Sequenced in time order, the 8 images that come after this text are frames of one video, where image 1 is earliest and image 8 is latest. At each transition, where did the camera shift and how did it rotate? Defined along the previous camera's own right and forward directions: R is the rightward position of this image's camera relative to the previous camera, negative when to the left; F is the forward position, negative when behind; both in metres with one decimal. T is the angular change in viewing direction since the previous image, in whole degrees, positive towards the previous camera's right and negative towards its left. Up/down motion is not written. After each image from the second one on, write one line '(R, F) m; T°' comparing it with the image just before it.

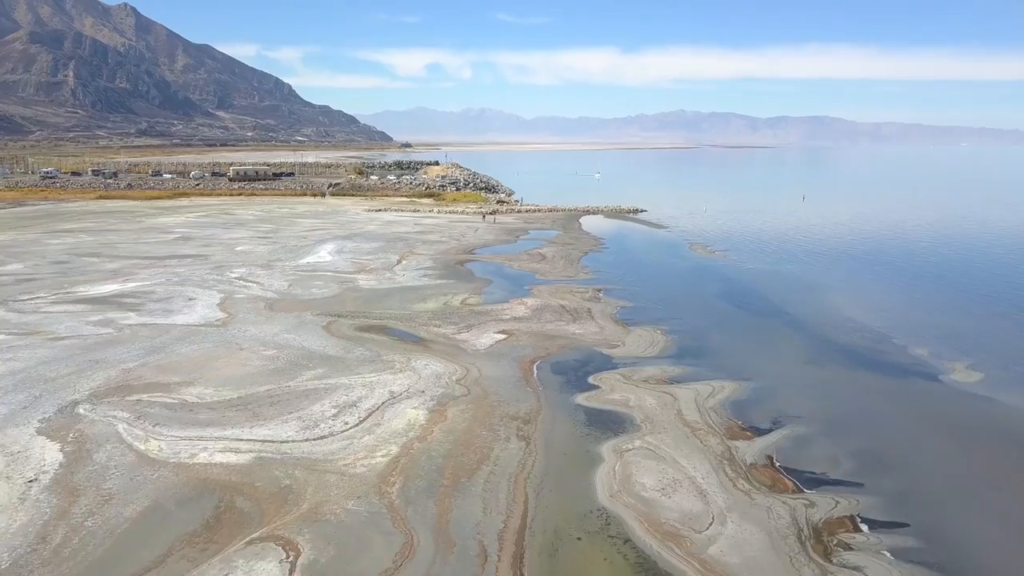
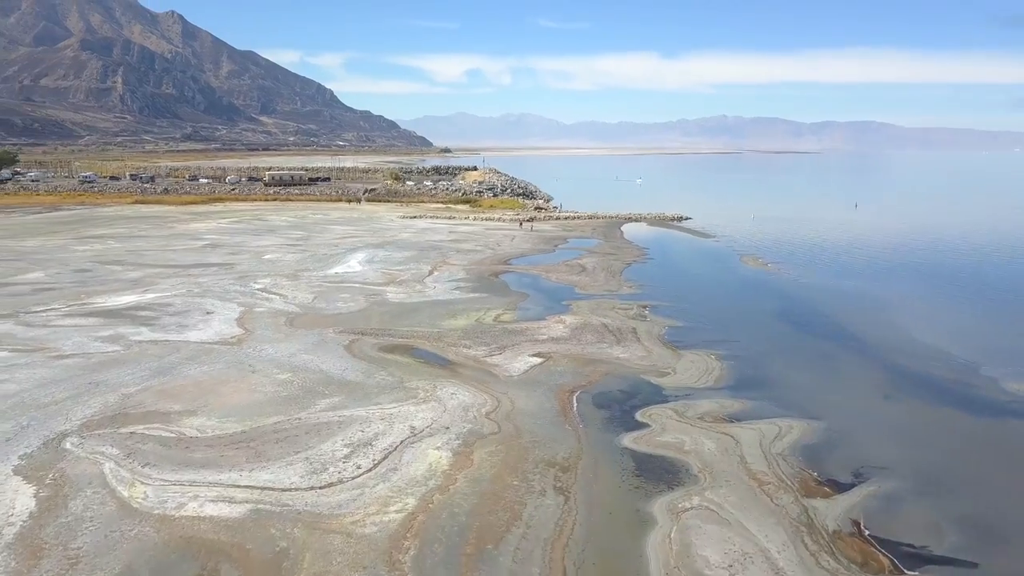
(0.0, +1.9) m; -3°
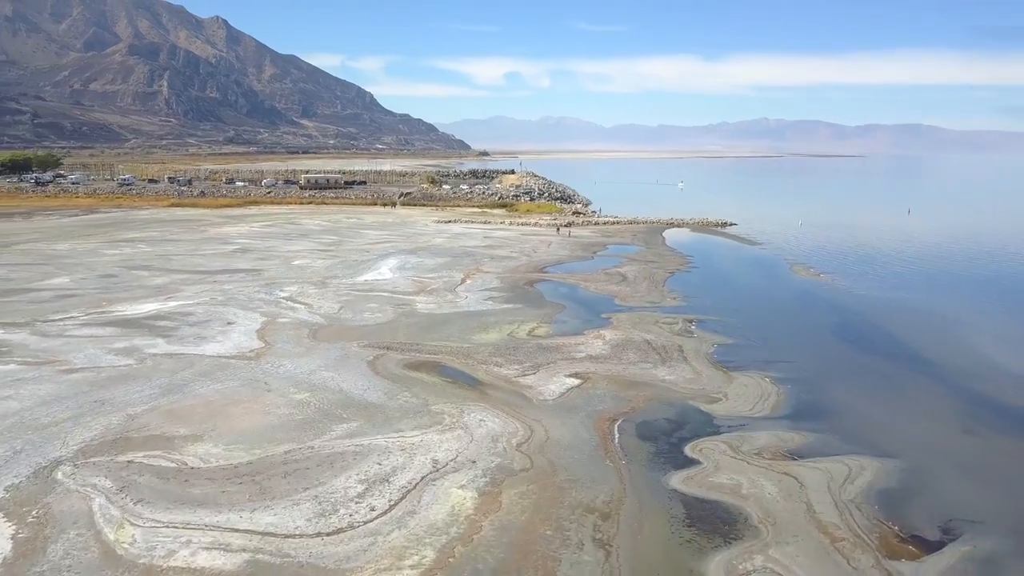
(0.0, +1.5) m; -3°
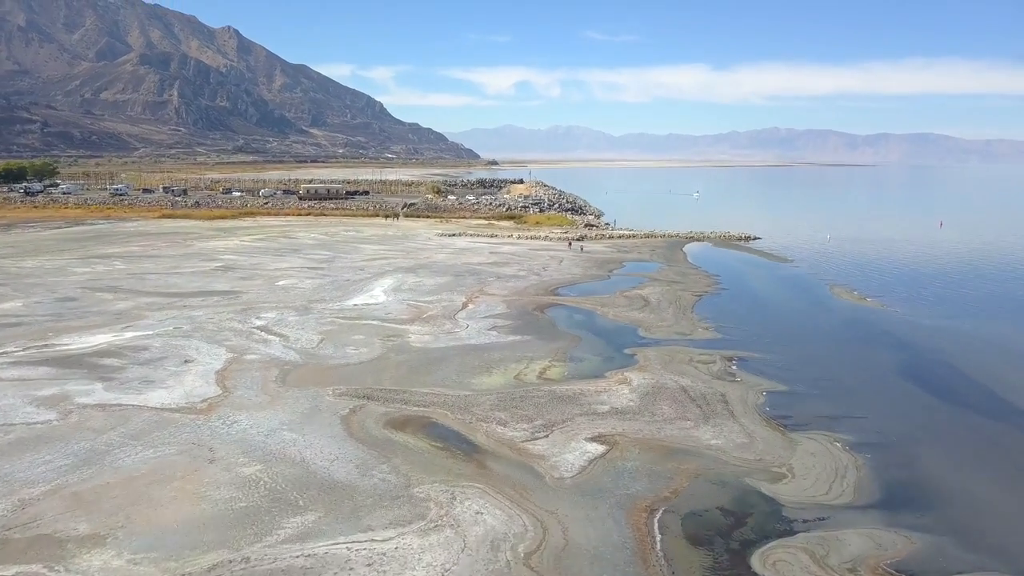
(0.0, +3.6) m; -1°
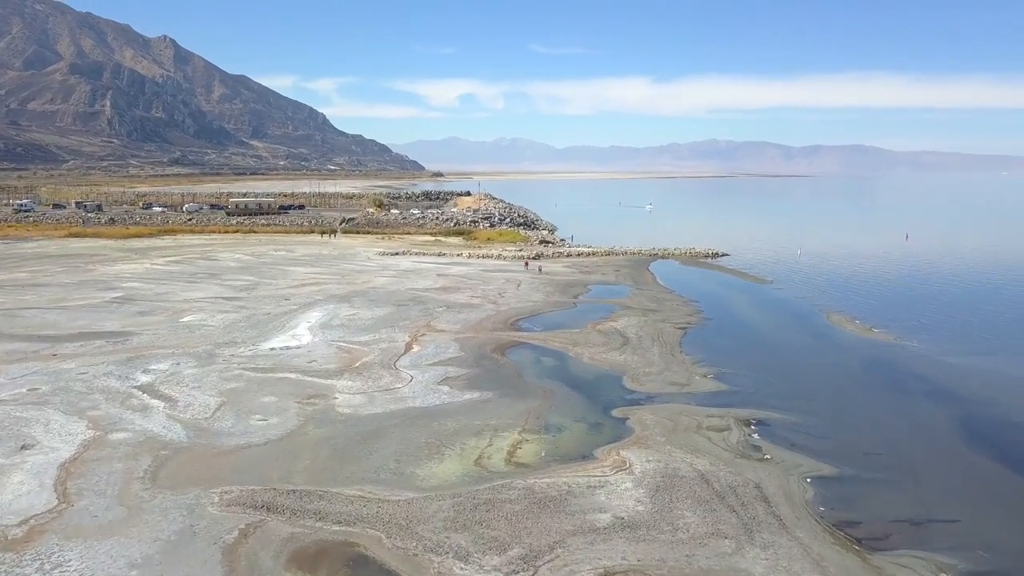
(-0.2, +4.8) m; +4°
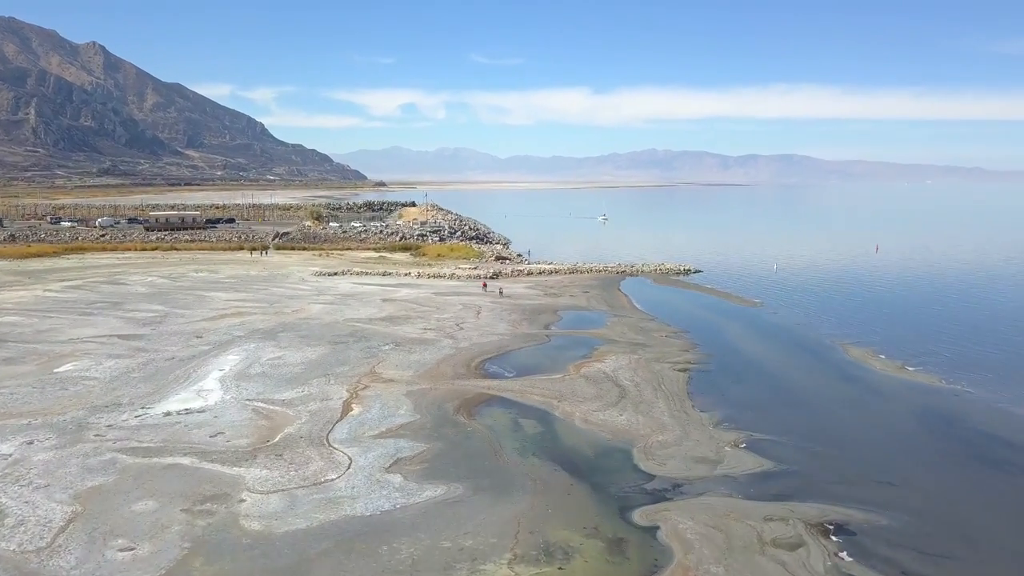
(-0.5, +4.9) m; +4°
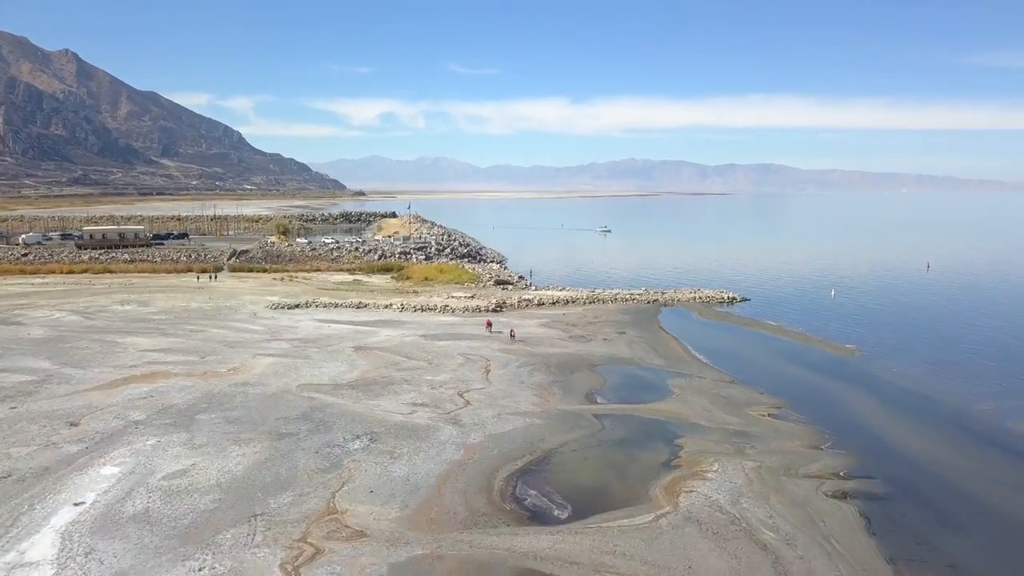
(-1.1, +8.5) m; +1°
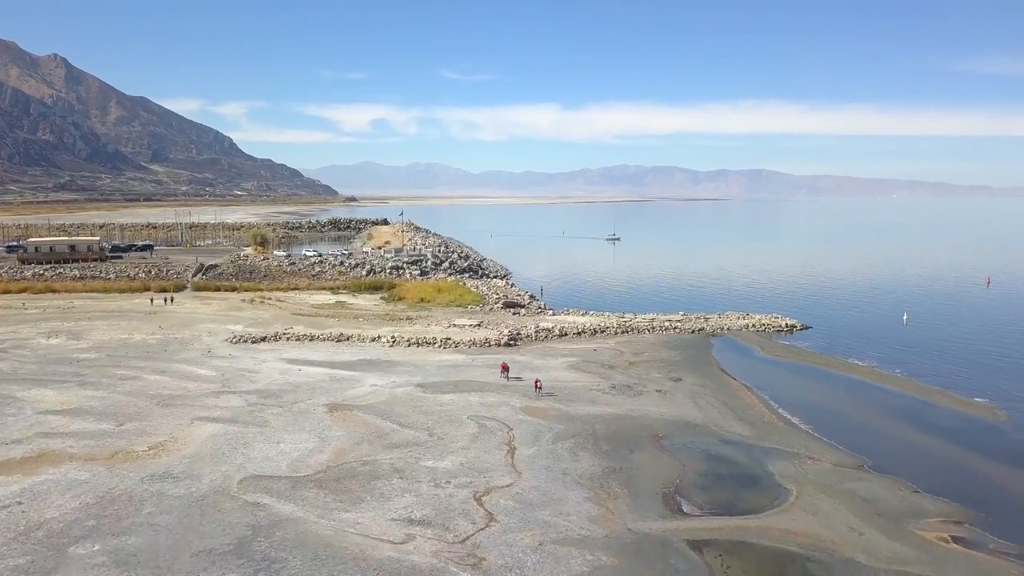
(-0.8, +6.3) m; +1°
